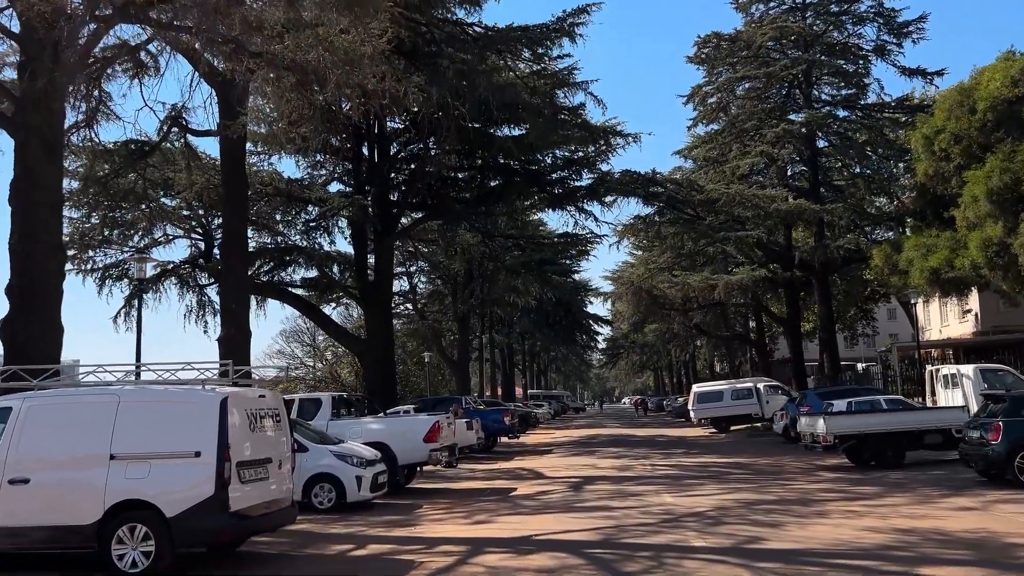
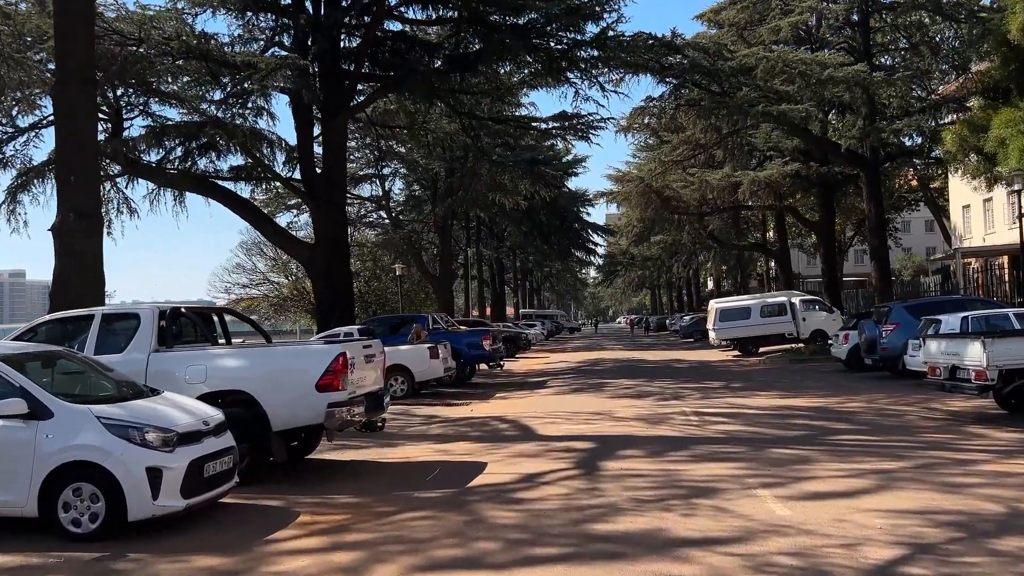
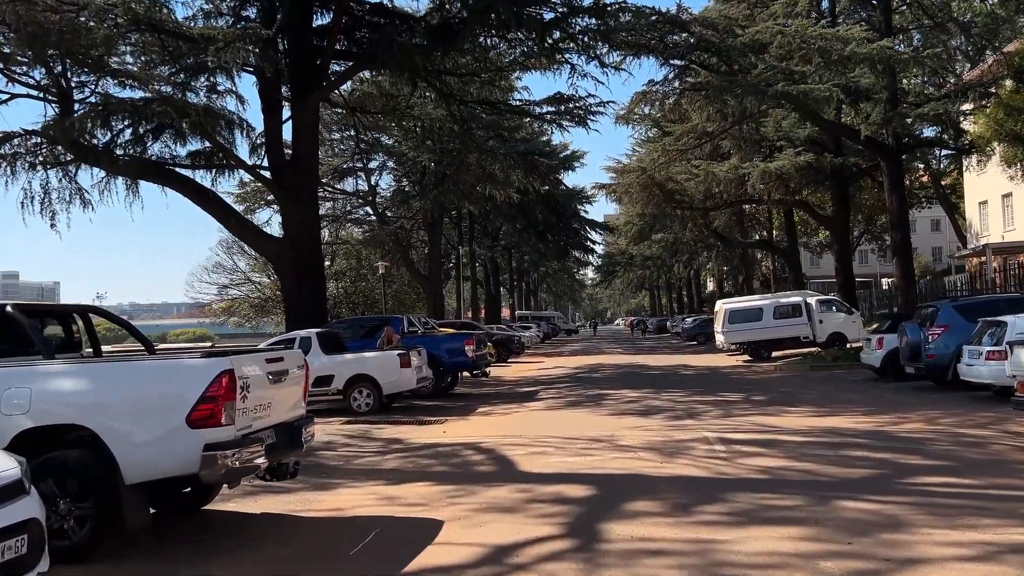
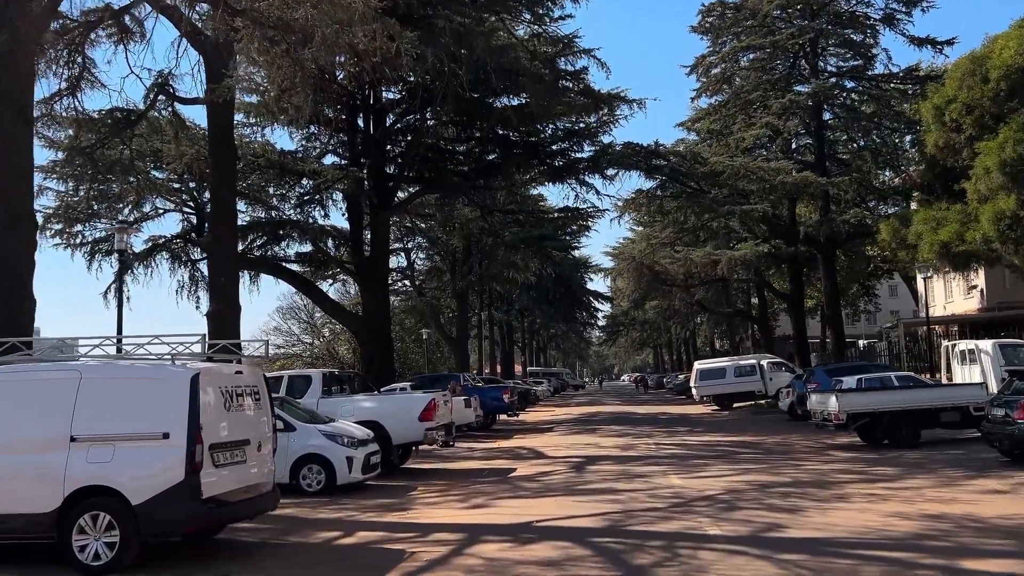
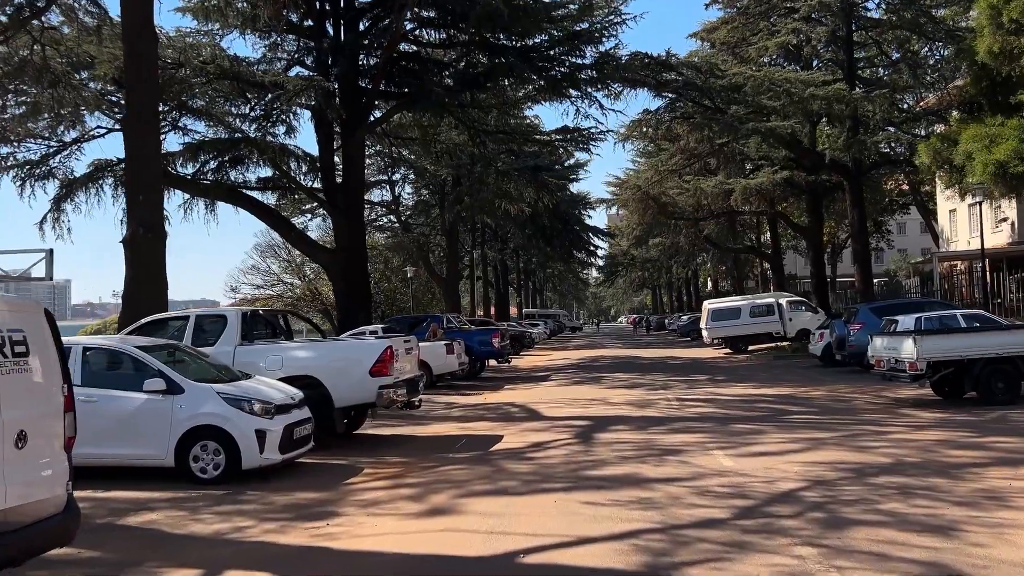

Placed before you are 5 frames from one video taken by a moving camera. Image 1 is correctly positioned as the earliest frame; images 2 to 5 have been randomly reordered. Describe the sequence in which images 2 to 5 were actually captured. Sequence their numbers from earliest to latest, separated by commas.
4, 5, 2, 3
